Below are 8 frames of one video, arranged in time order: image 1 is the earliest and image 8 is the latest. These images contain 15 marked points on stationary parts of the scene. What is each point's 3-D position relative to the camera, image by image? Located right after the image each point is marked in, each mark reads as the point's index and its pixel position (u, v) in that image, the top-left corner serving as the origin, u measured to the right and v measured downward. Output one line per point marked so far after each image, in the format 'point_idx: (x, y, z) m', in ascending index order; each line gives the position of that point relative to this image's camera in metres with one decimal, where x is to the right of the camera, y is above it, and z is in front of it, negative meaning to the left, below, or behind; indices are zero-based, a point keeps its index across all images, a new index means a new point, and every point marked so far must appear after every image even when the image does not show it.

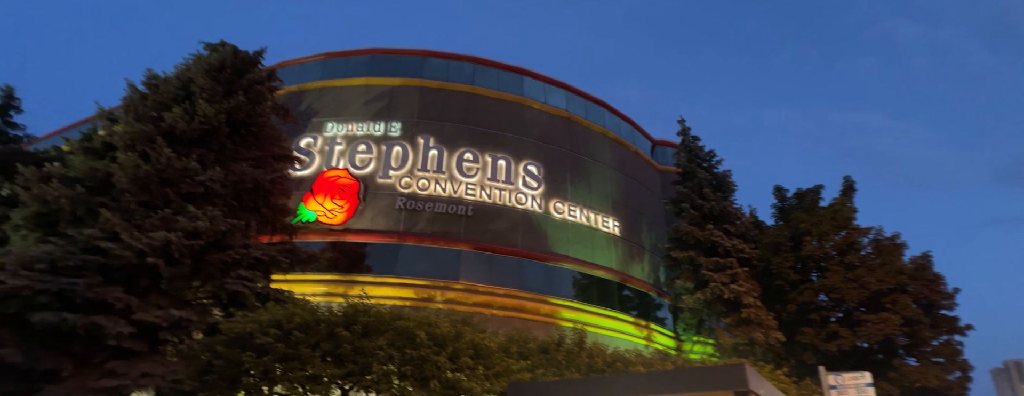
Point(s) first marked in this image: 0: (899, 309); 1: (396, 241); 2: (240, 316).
0: (+11.9, -3.4, +16.1) m
1: (-4.0, -1.6, +18.1) m
2: (-6.2, -2.7, +12.1) m
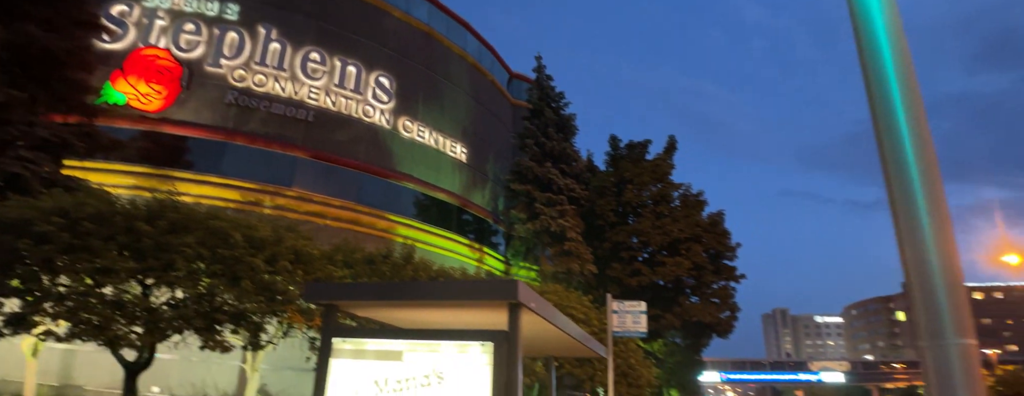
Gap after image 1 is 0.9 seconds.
0: (+6.4, -2.0, +19.1) m
1: (-9.0, +1.8, +16.7) m
2: (-9.9, 0.0, +10.4) m
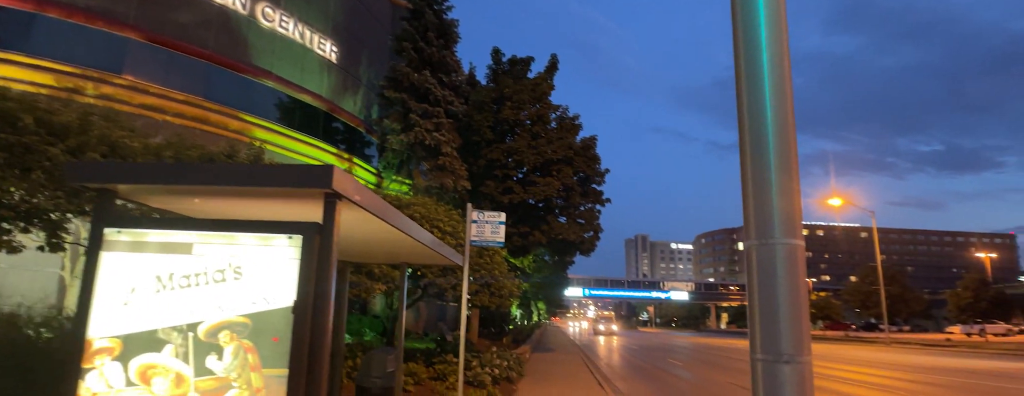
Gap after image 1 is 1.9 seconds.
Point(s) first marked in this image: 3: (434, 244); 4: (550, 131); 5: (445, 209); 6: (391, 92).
0: (+1.8, +0.9, +19.6) m
1: (-12.5, +5.0, +13.4) m
2: (-12.1, +2.2, +7.4) m
3: (-1.1, -0.6, +7.2) m
4: (+1.4, +2.5, +19.9) m
5: (-2.0, -0.4, +16.4) m
6: (-4.2, +3.7, +18.4) m
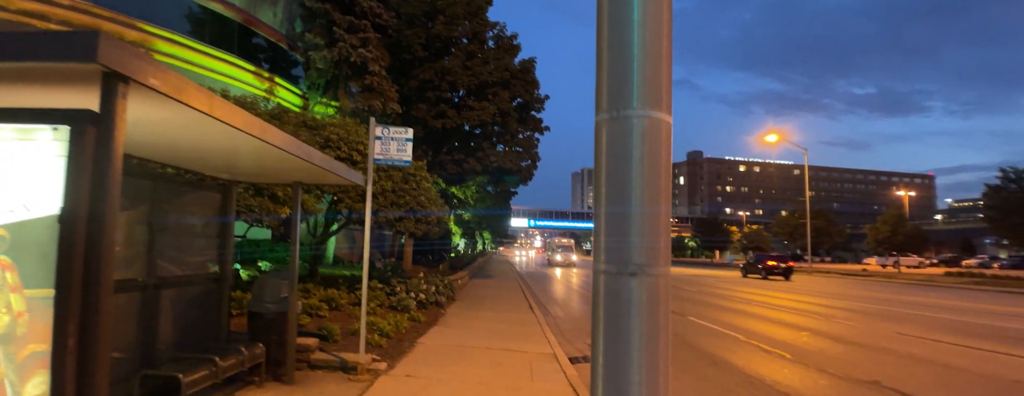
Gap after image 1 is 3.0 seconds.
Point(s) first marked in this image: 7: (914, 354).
0: (-0.6, +3.5, +18.8) m
1: (-14.2, +6.9, +10.9) m
2: (-13.3, +3.5, +5.4) m
3: (-2.4, +0.5, +6.4) m
4: (-0.9, +5.2, +18.8) m
5: (-4.1, +1.9, +15.4) m
6: (-6.4, +6.2, +16.7) m
7: (+8.2, -3.2, +10.6) m
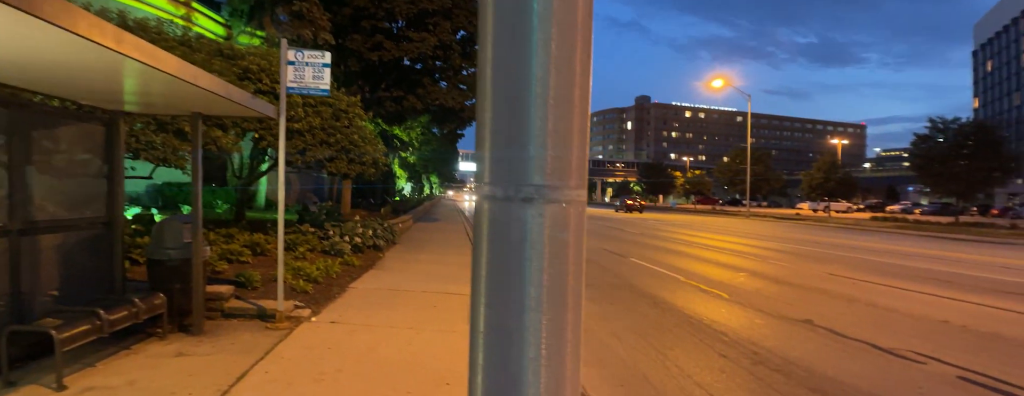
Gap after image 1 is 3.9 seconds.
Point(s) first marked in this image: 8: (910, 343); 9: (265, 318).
0: (-2.5, +5.5, +17.6) m
1: (-15.2, +8.1, +8.2) m
2: (-14.0, +4.1, +3.1) m
3: (-3.2, +1.2, +5.5) m
4: (-2.8, +7.2, +17.5) m
5: (-5.7, +3.6, +14.1) m
6: (-8.0, +8.0, +14.7) m
7: (+7.0, -2.0, +11.0) m
8: (+5.8, -2.1, +7.7) m
9: (-3.7, -1.8, +7.8) m
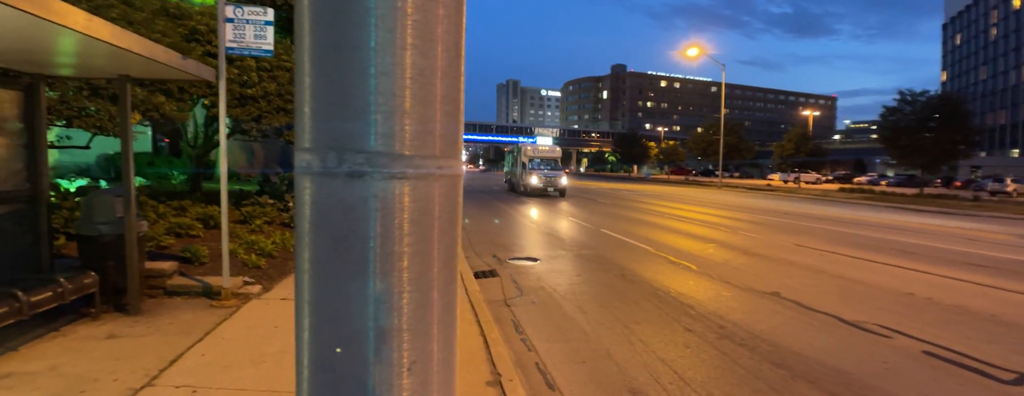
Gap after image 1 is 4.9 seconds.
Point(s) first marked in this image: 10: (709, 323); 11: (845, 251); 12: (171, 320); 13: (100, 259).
0: (-3.4, +6.4, +16.8) m
1: (-15.8, +8.5, +6.7) m
2: (-14.3, +4.3, +1.9) m
3: (-3.7, +1.5, +4.9) m
4: (-3.7, +8.1, +16.5) m
5: (-6.5, +4.3, +13.2) m
6: (-8.8, +8.8, +13.5) m
7: (+6.3, -1.4, +11.0) m
8: (+5.3, -1.7, +7.7) m
9: (-4.2, -1.4, +7.4) m
10: (+2.8, -1.8, +7.4) m
11: (+8.0, -1.3, +12.7) m
12: (-4.2, -1.5, +6.5) m
13: (-5.3, -0.8, +6.7) m
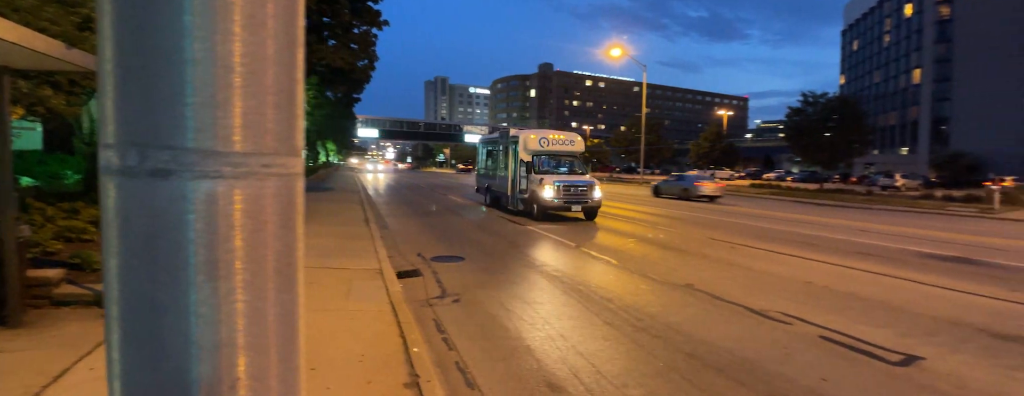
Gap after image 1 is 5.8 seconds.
0: (-5.7, +6.5, +16.2) m
1: (-16.7, +8.4, +4.6) m
2: (-14.6, +4.1, +0.1) m
3: (-4.4, +1.5, +4.4) m
4: (-6.0, +8.2, +15.9) m
5: (-8.3, +4.3, +12.3) m
6: (-10.7, +8.7, +12.2) m
7: (+4.7, -1.3, +11.8) m
8: (+4.1, -1.6, +8.3) m
9: (-5.3, -1.4, +6.8) m
10: (+1.7, -1.7, +7.8) m
11: (+6.2, -1.1, +13.6) m
12: (-5.1, -1.5, +6.0) m
13: (-6.2, -0.8, +6.0) m
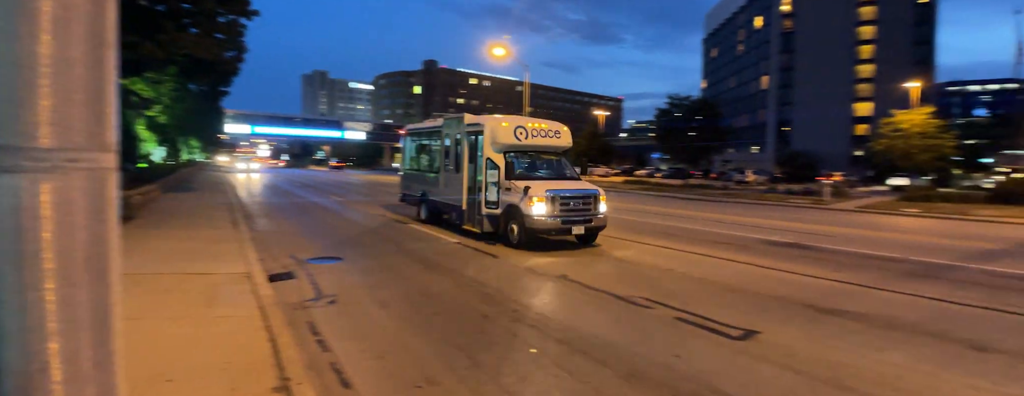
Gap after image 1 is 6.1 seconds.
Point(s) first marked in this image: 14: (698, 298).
0: (-9.2, +6.5, +14.8) m
1: (-17.6, +8.2, +1.2) m
2: (-14.6, +3.9, -2.7) m
3: (-5.5, +1.4, +3.6) m
4: (-9.4, +8.2, +14.5) m
5: (-10.9, +4.3, +10.6) m
6: (-13.3, +8.7, +10.0) m
7: (+2.0, -1.2, +12.7) m
8: (+2.1, -1.6, +9.2) m
9: (-6.8, -1.4, +5.8) m
10: (-0.1, -1.7, +8.2) m
11: (+3.1, -1.0, +14.9) m
12: (-6.5, -1.6, +5.0) m
13: (-7.6, -0.9, +4.9) m
14: (+3.0, -1.7, +8.7) m
